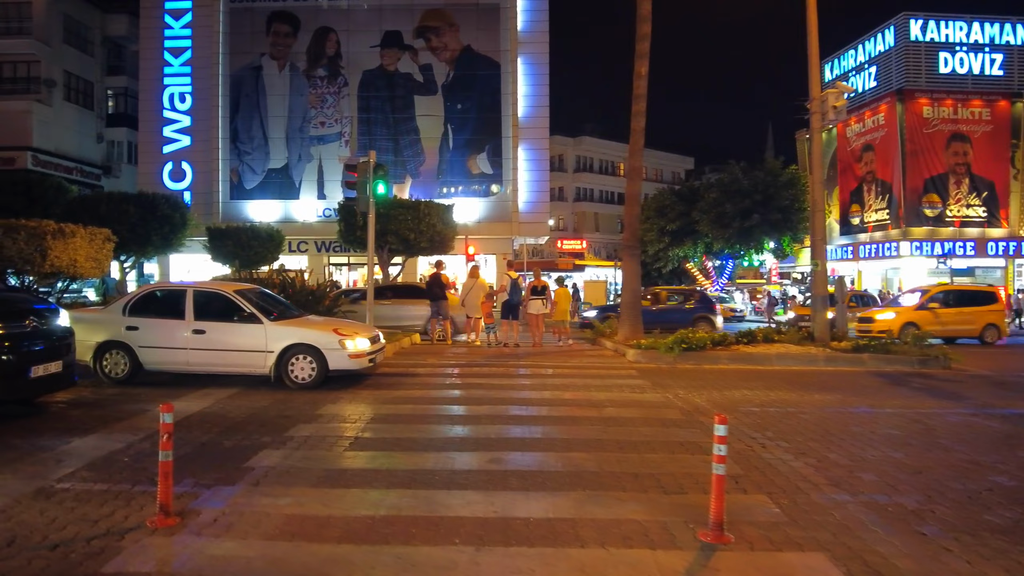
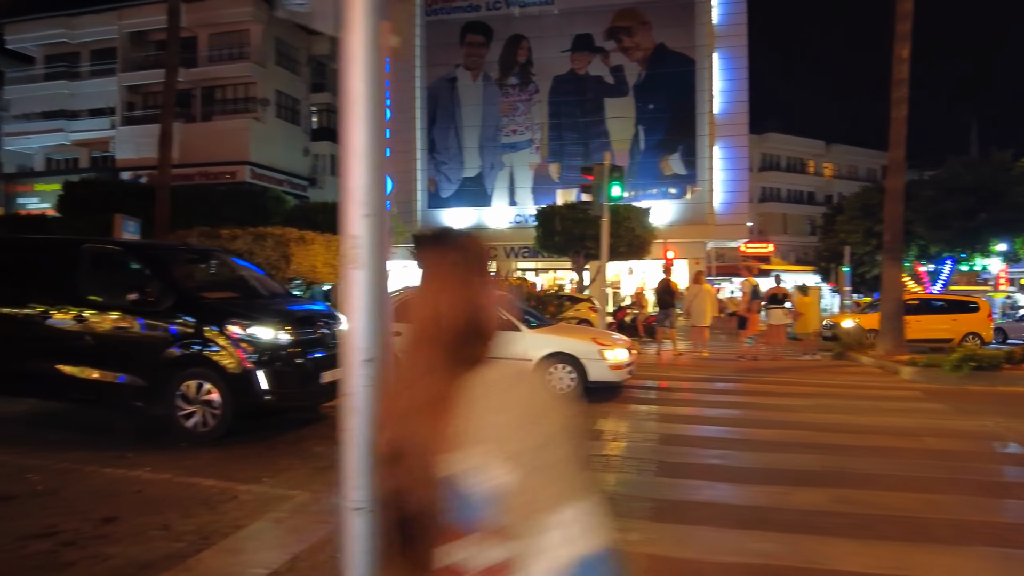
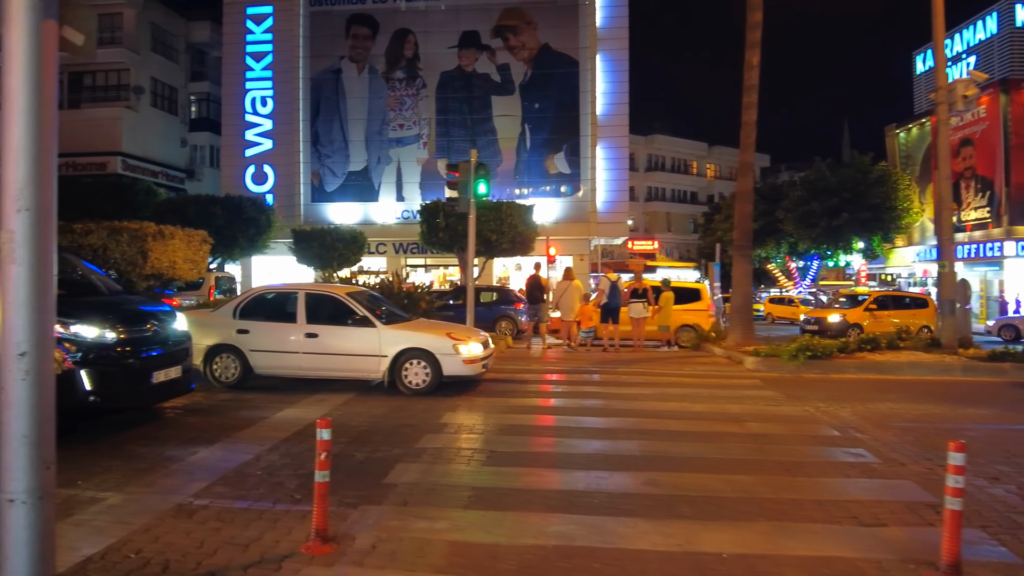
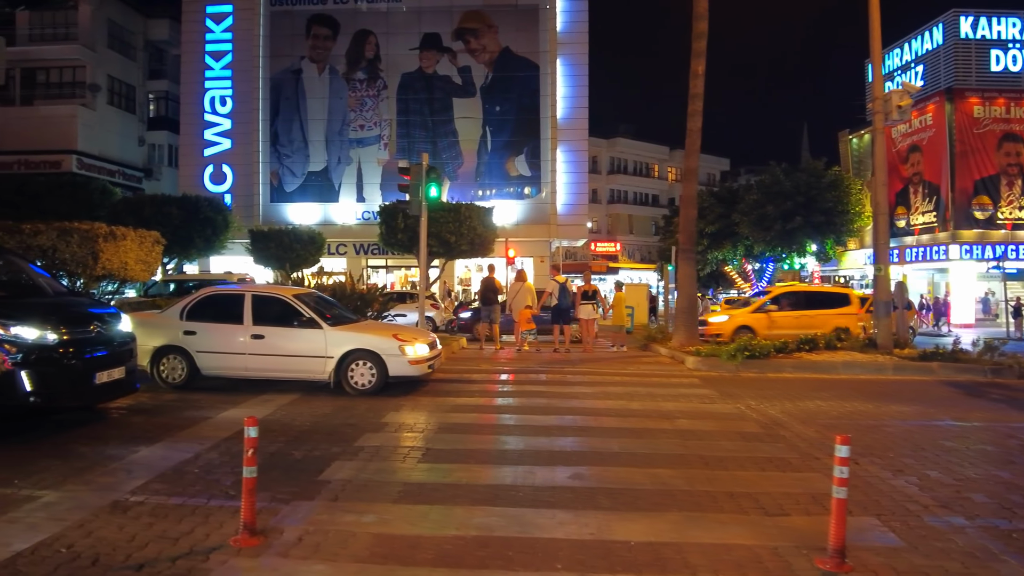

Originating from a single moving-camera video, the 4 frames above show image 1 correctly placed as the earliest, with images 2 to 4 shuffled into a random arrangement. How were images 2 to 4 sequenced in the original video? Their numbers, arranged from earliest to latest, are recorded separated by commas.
4, 3, 2
